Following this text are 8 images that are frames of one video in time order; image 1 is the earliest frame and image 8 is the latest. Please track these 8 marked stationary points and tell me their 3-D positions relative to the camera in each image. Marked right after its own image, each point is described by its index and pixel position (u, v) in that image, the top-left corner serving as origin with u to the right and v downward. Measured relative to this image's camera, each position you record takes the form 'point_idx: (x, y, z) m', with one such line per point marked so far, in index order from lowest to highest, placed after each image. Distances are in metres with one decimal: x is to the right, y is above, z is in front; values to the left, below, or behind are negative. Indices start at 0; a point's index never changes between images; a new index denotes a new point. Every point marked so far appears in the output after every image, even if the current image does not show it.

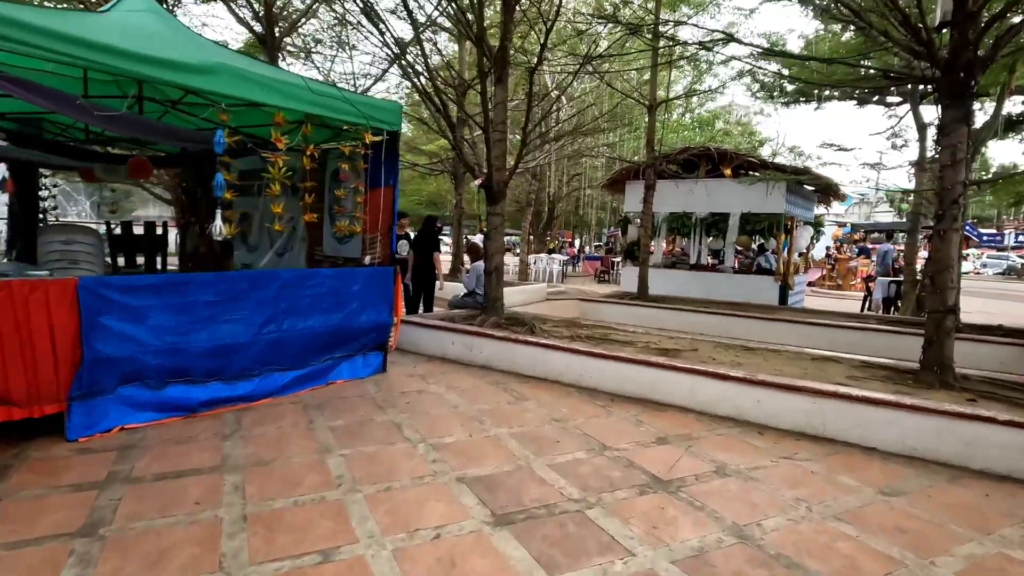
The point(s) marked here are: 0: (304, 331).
0: (-1.6, -0.3, +4.3) m
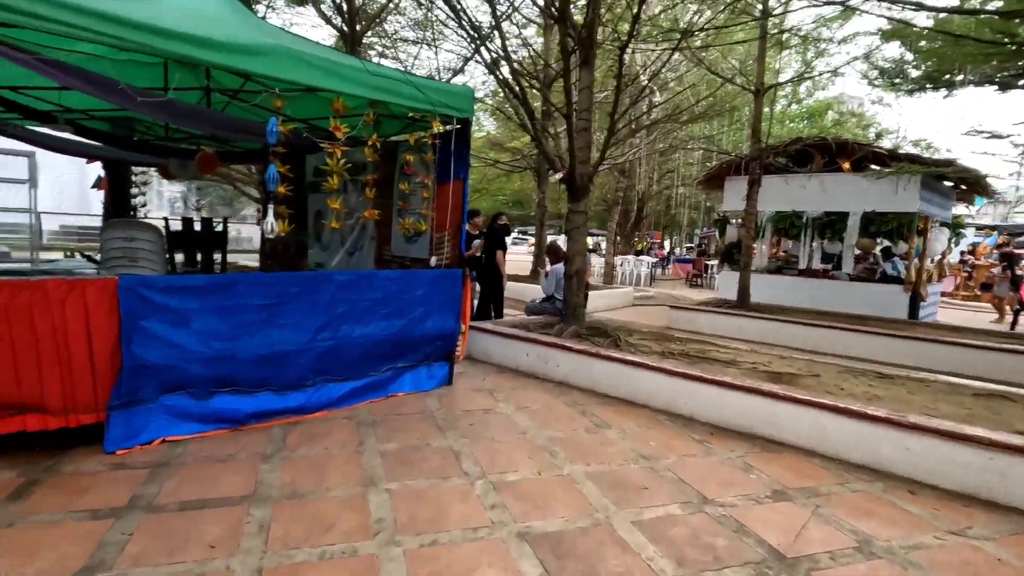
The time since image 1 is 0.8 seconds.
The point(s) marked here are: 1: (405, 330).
0: (-1.1, -0.4, +3.9) m
1: (-0.8, -0.3, +4.2) m
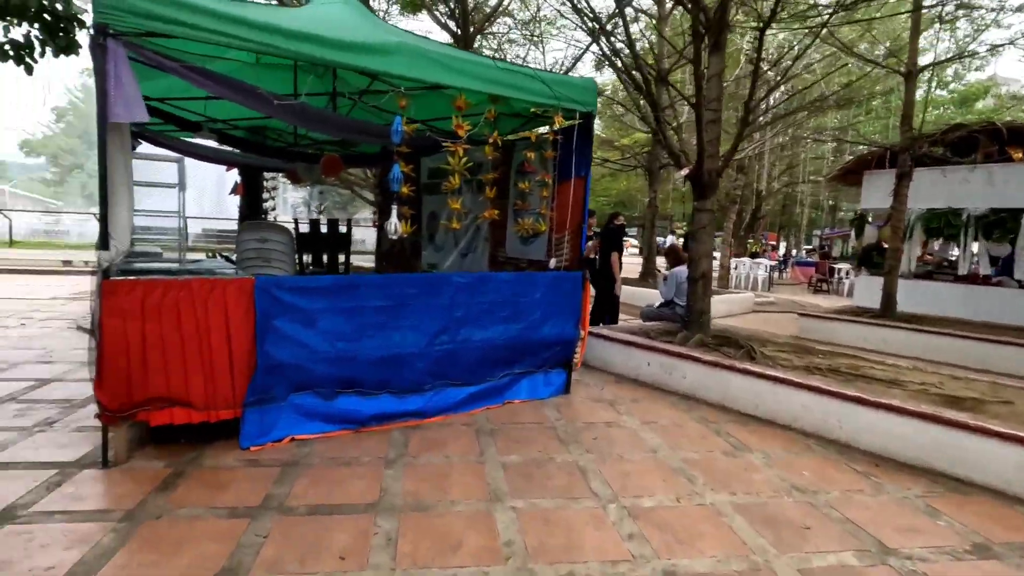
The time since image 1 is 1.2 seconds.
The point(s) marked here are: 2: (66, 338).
0: (-0.2, -0.4, +3.8) m
1: (+0.1, -0.3, +4.0) m
2: (-4.3, -0.5, +5.5) m
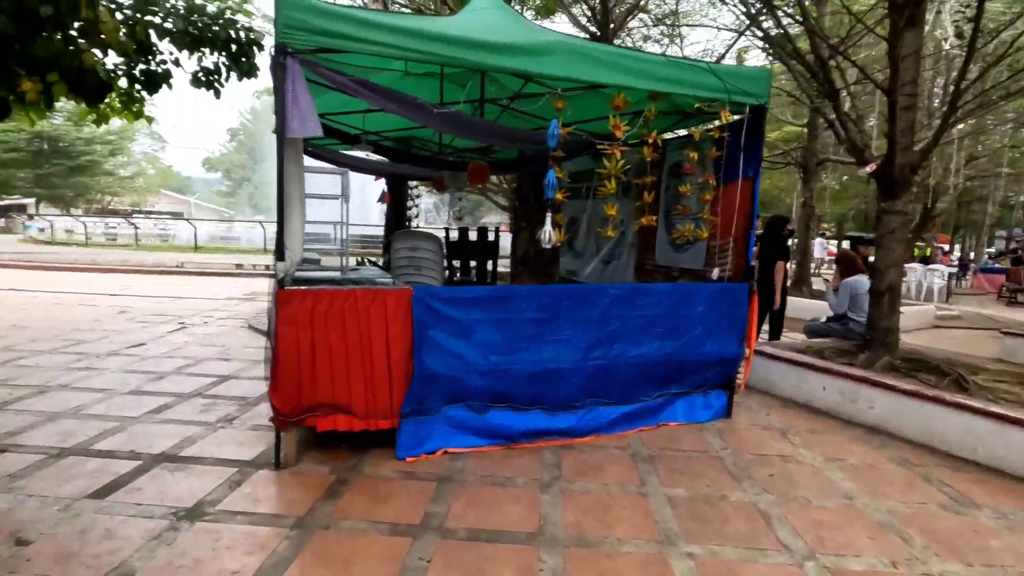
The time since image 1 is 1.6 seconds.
0: (+0.8, -0.4, +3.5) m
1: (+1.1, -0.4, +3.7) m
2: (-2.9, -0.5, +6.0) m
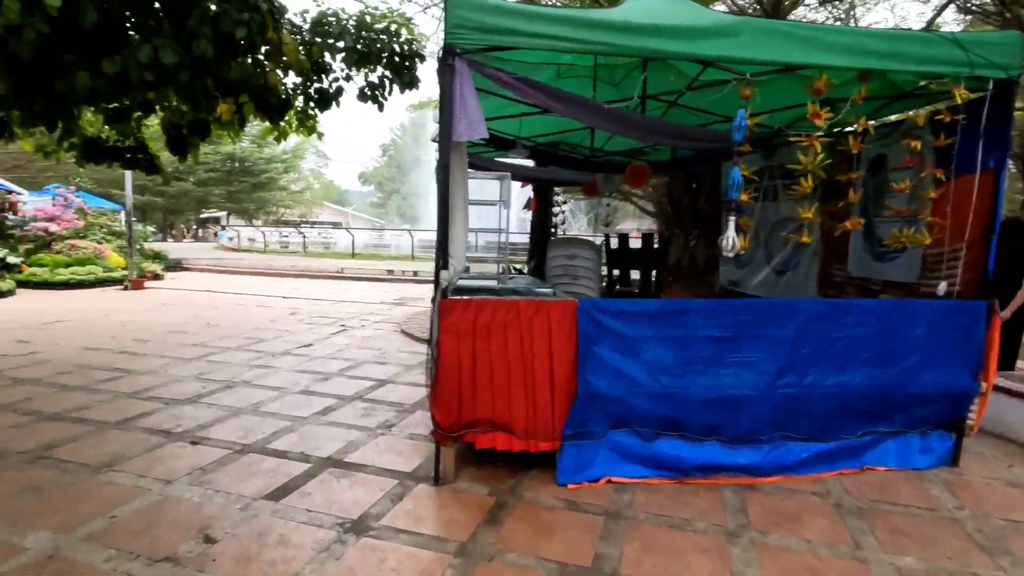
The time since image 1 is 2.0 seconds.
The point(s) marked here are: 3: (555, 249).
0: (+1.7, -0.5, +3.0) m
1: (+2.1, -0.5, +3.0) m
2: (-1.3, -0.6, +6.3) m
3: (+0.3, +0.3, +3.9) m
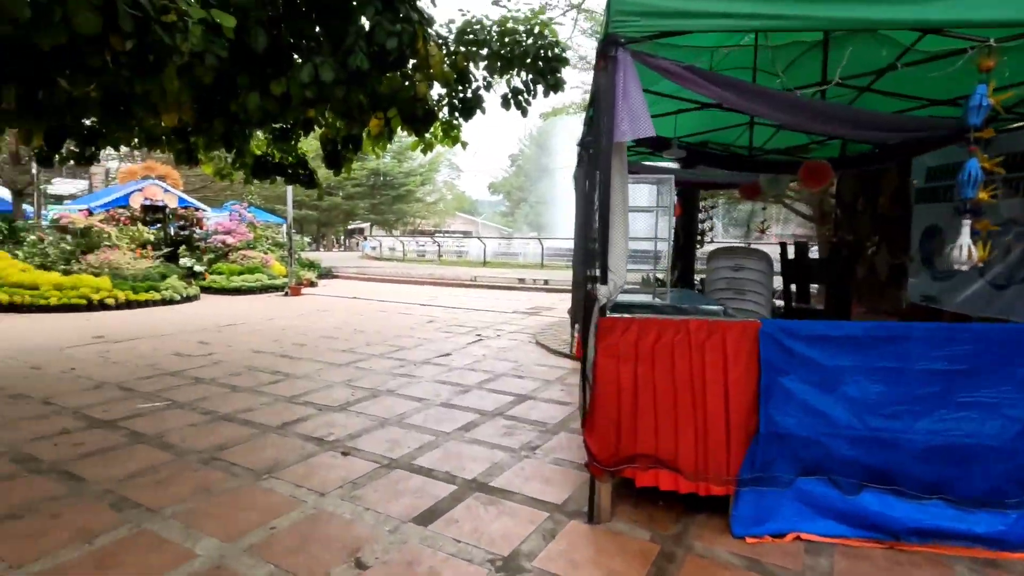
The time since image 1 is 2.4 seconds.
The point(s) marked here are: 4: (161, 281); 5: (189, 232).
0: (+2.4, -0.6, +2.3) m
1: (+2.8, -0.6, +2.2) m
2: (+0.2, -0.7, +6.1) m
3: (+1.3, +0.2, +3.5) m
4: (-6.4, +0.1, +10.3) m
5: (-7.2, +1.3, +12.7) m
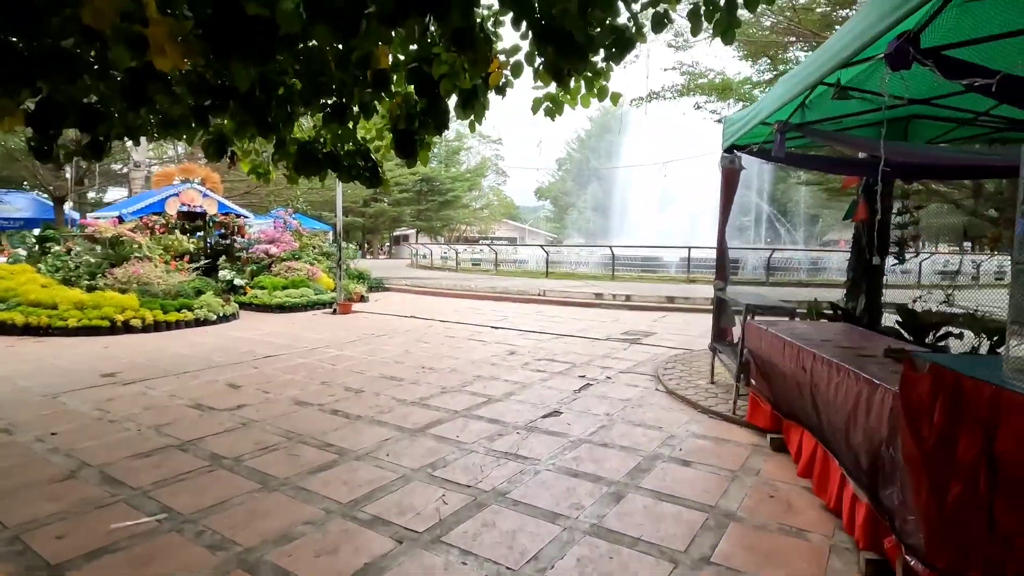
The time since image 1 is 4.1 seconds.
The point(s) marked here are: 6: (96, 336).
0: (+3.2, -0.8, +0.4) m
1: (+3.5, -0.8, +0.3) m
2: (+1.2, -1.0, +4.4) m
3: (+2.1, 0.0, +1.7) m
4: (-5.0, -0.1, +9.0) m
5: (-5.7, +1.0, +11.5) m
6: (-5.5, -0.6, +7.4) m
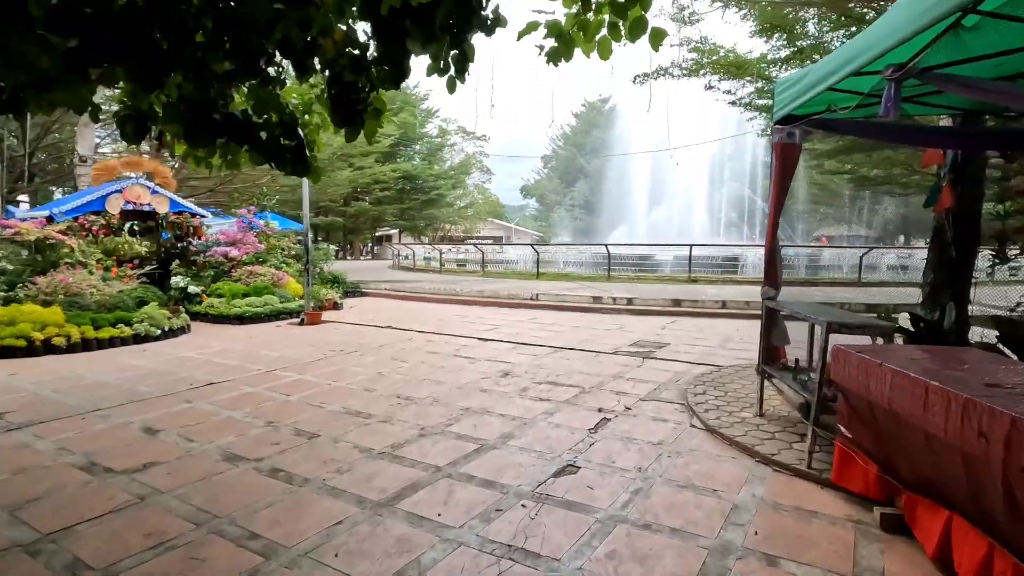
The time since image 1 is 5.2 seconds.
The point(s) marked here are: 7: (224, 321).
0: (+3.3, -0.9, -0.6) m
1: (+3.6, -0.9, -0.6) m
2: (+1.2, -1.0, +3.3) m
3: (+2.2, -0.1, +0.7) m
4: (-5.1, -0.3, +7.8) m
5: (-5.9, +0.8, +10.3) m
6: (-5.5, -0.8, +6.2) m
7: (-4.5, -0.5, +8.8) m
